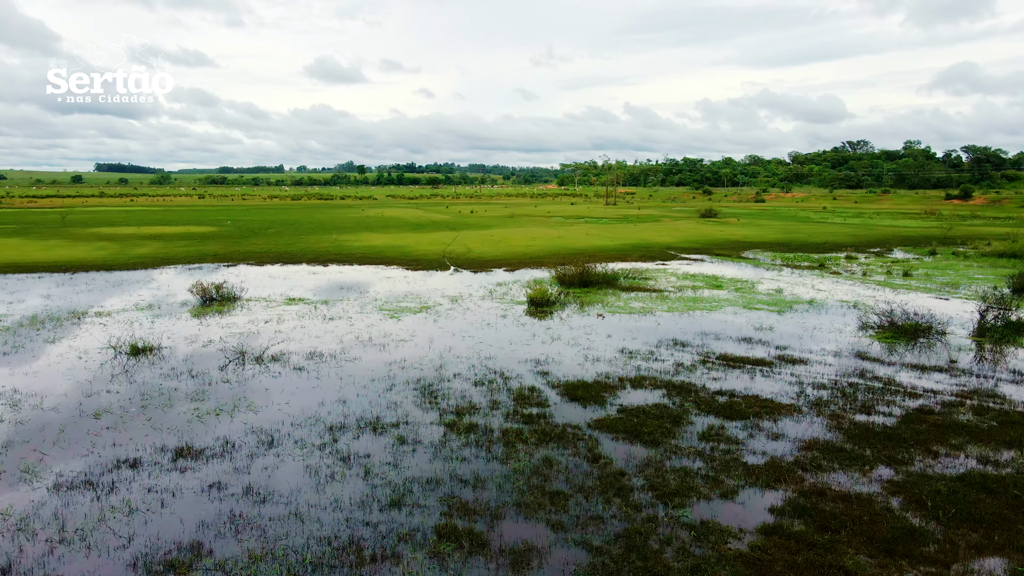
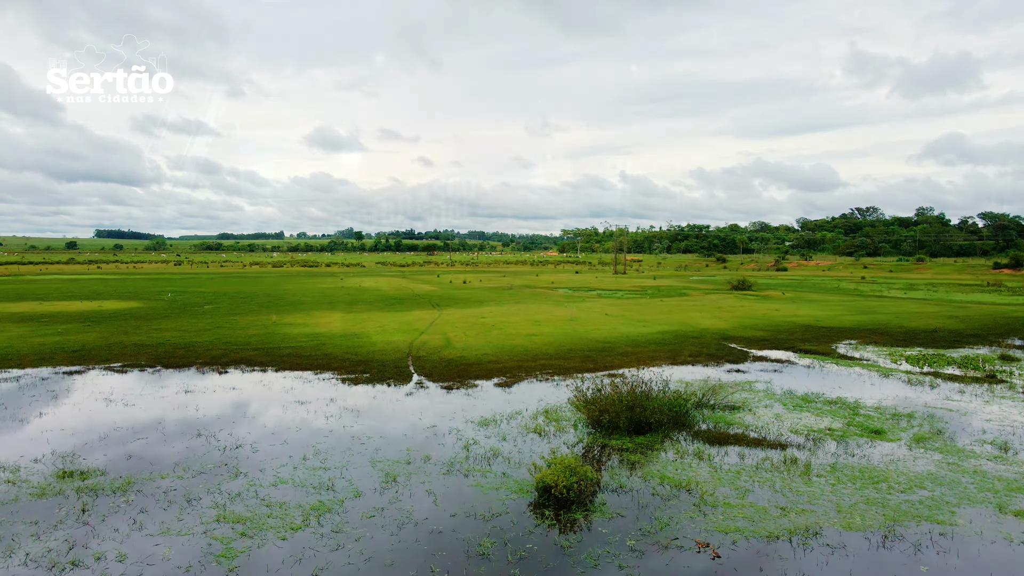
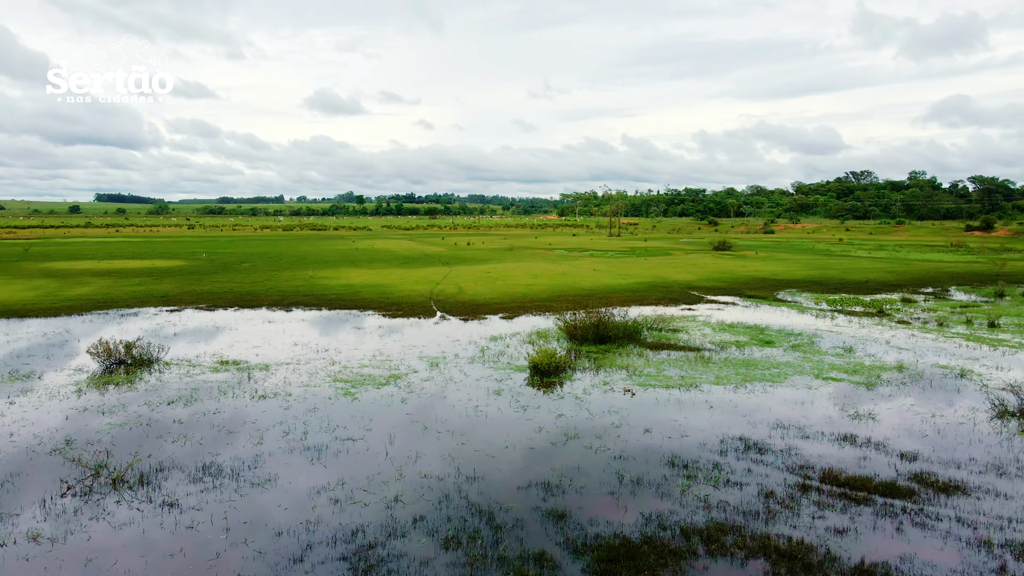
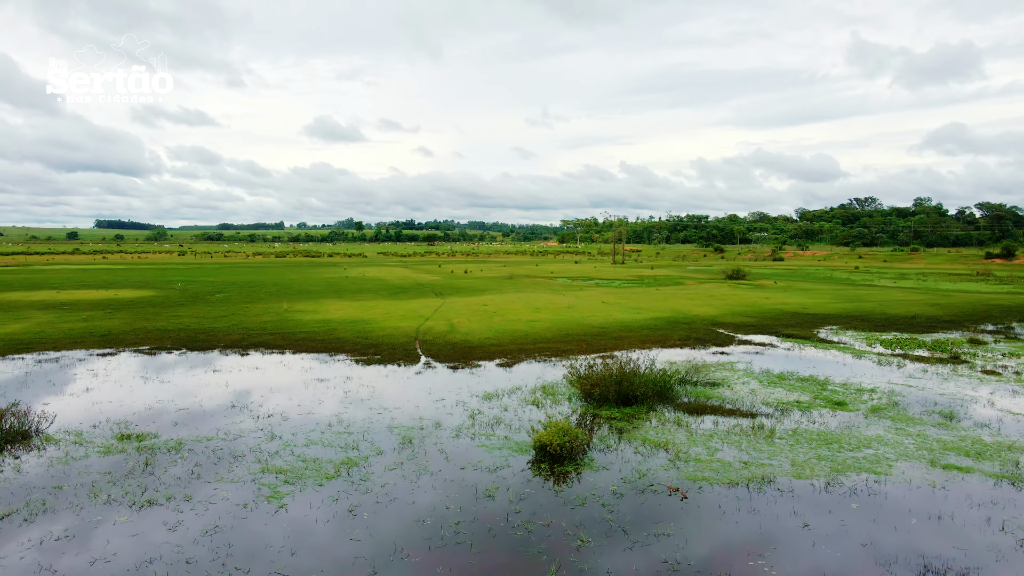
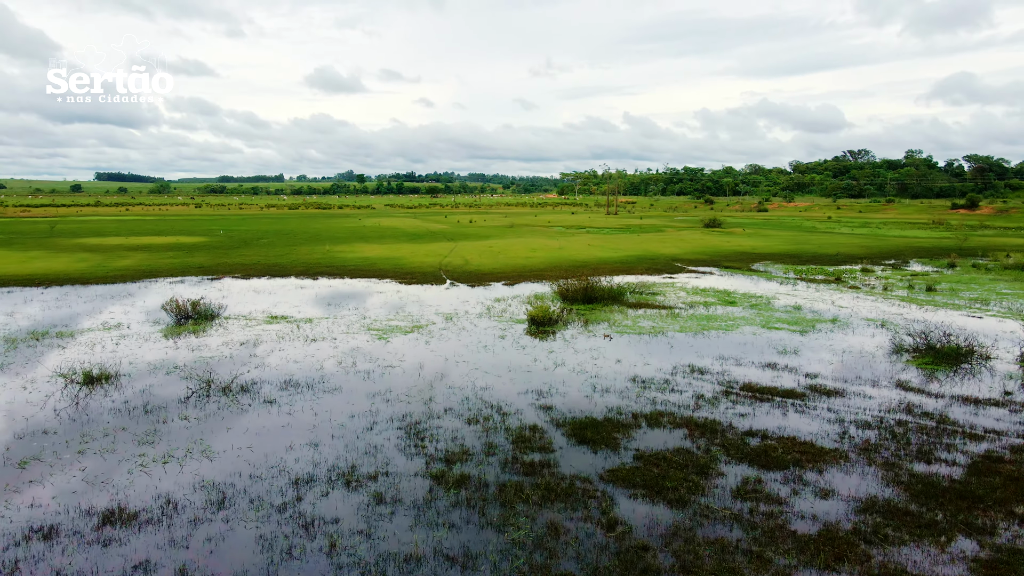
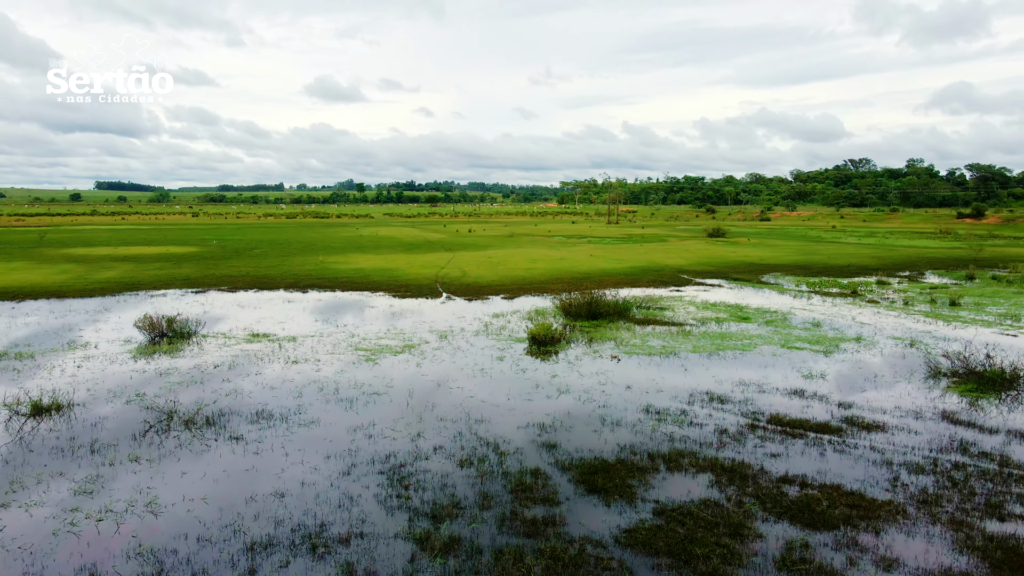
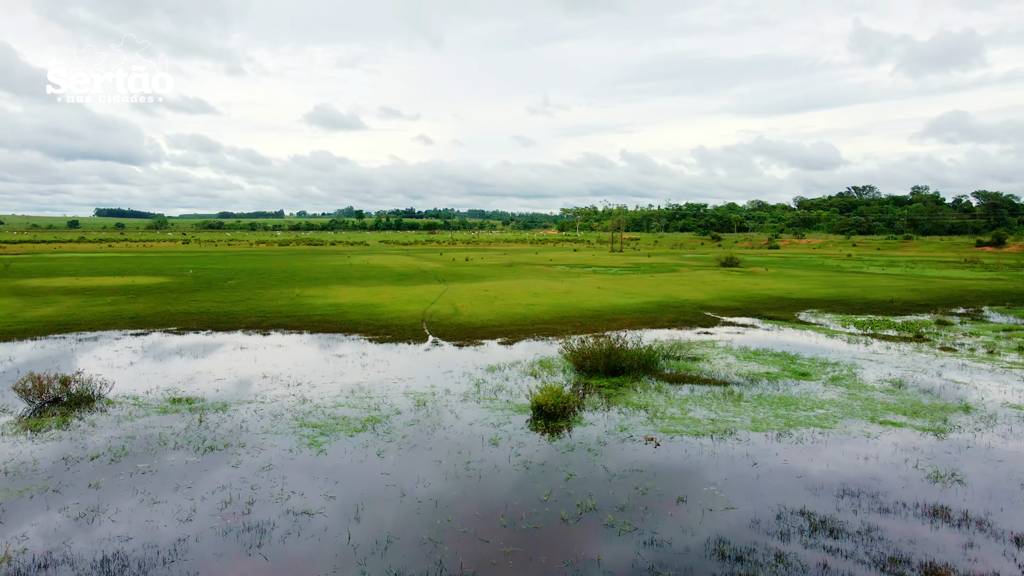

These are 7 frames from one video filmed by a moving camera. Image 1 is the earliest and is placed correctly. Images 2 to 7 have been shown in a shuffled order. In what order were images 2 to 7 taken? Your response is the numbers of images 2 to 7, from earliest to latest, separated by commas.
5, 6, 3, 7, 4, 2
